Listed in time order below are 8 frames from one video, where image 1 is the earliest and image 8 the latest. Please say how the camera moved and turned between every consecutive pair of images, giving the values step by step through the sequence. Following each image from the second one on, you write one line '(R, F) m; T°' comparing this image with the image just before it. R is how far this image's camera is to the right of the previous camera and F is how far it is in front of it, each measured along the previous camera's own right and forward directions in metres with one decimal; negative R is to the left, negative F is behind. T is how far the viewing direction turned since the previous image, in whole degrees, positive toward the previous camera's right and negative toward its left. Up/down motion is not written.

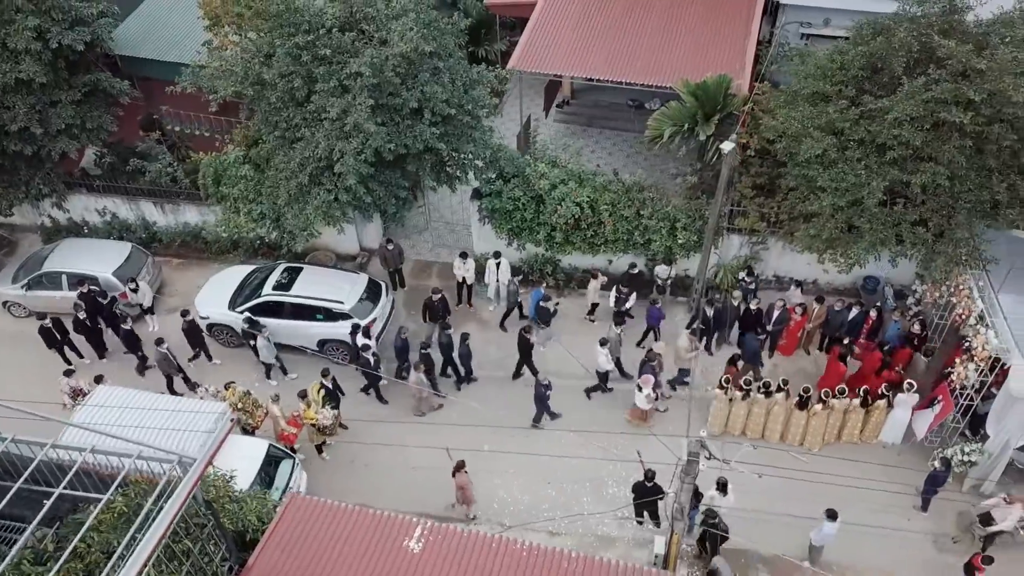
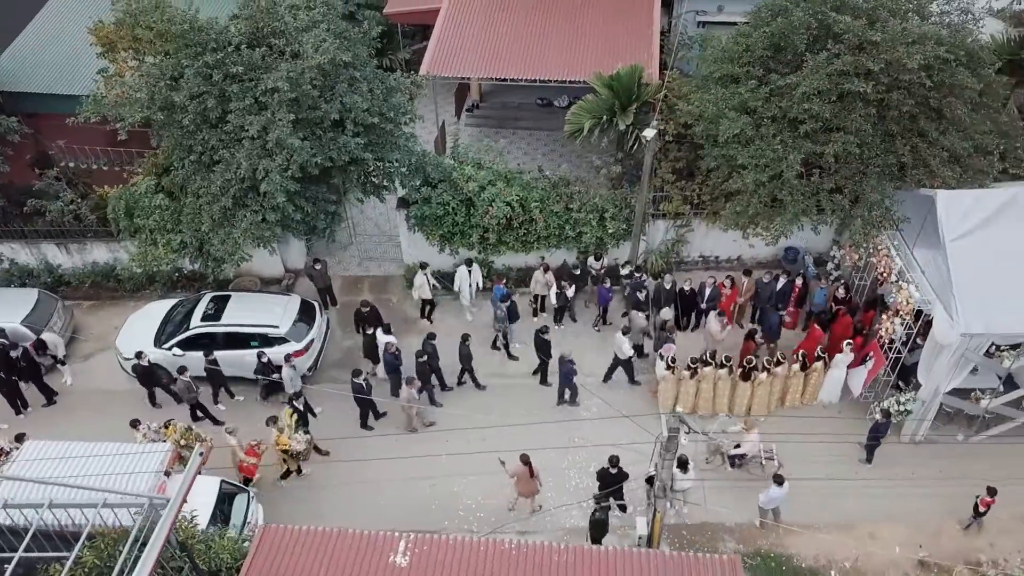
(-0.5, +0.1) m; +7°
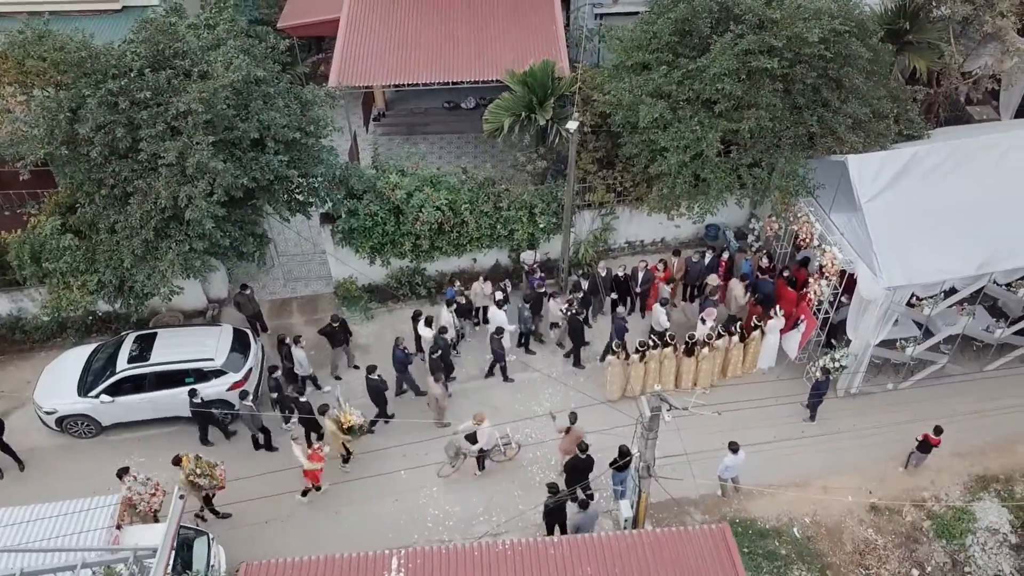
(-0.5, +0.1) m; +7°
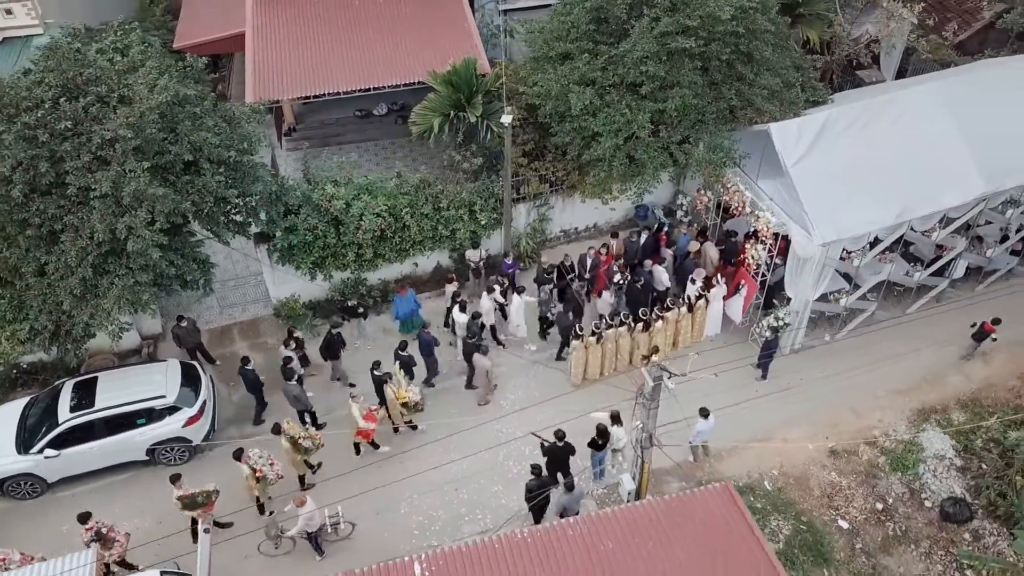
(-0.8, 0.0) m; +7°
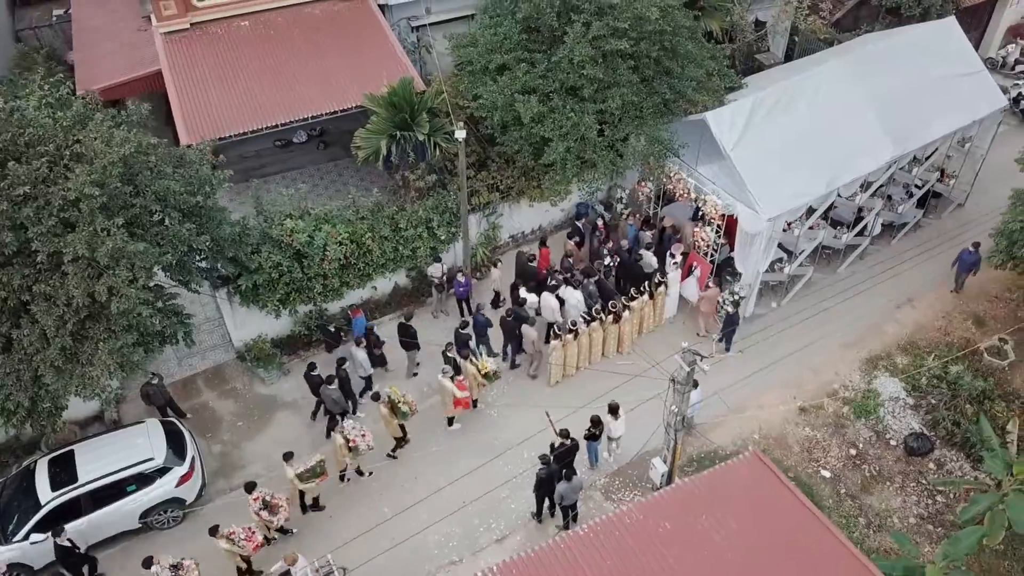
(-1.3, -0.1) m; +8°
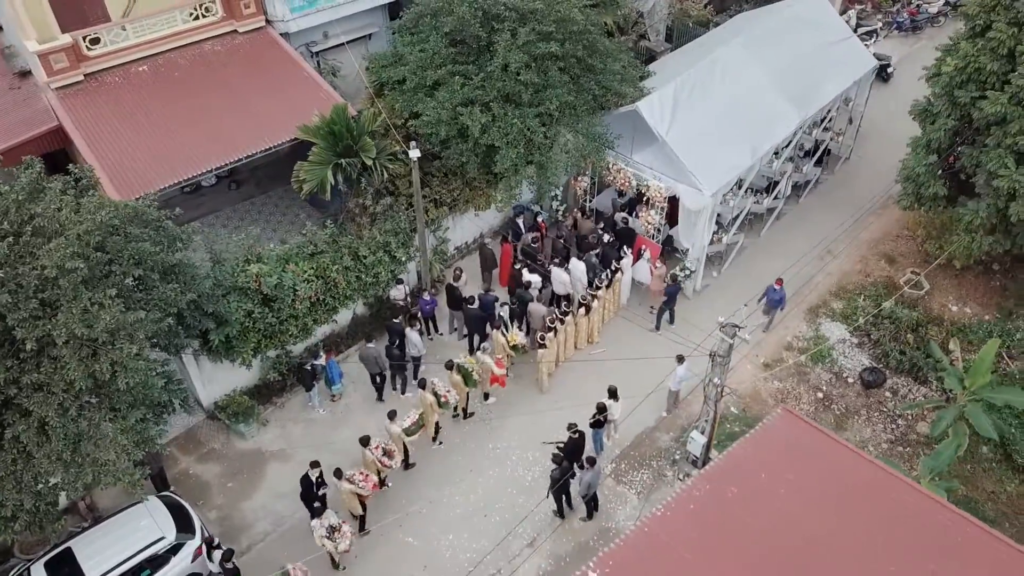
(-1.7, 0.0) m; +10°
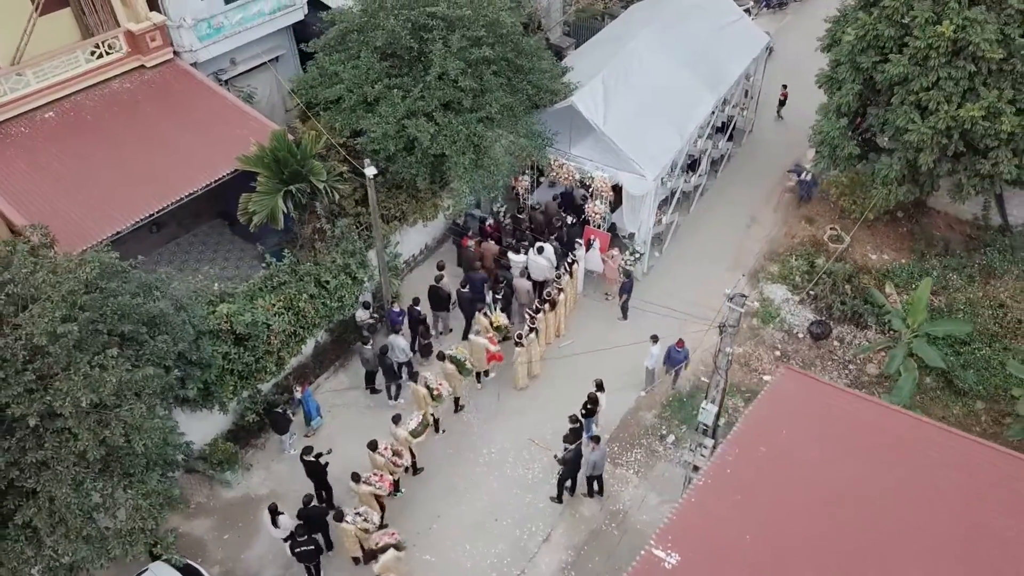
(-1.3, 0.0) m; +9°
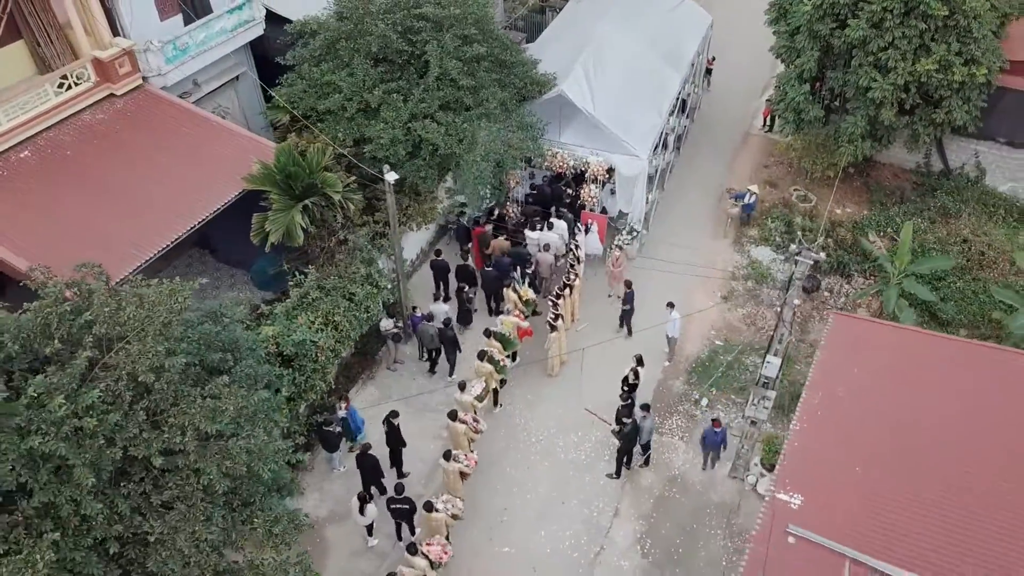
(-2.0, 0.0) m; +8°
